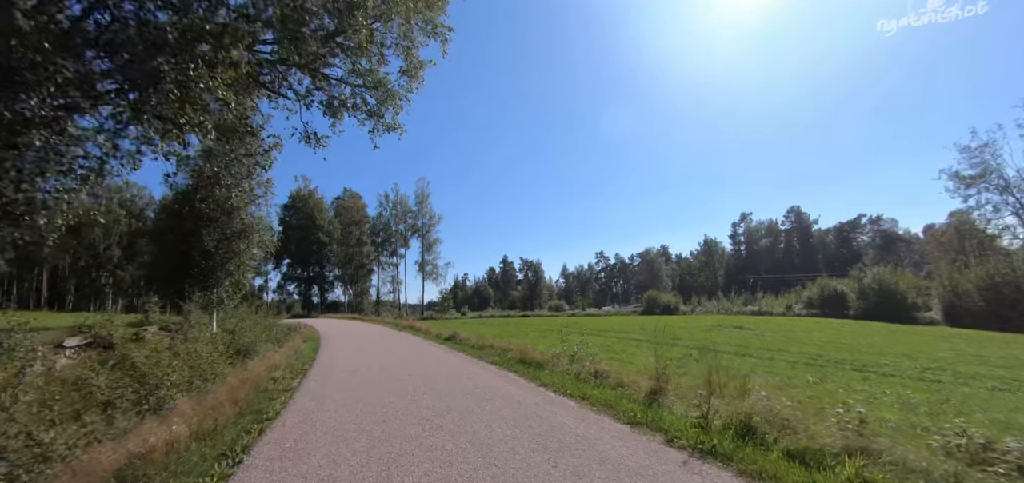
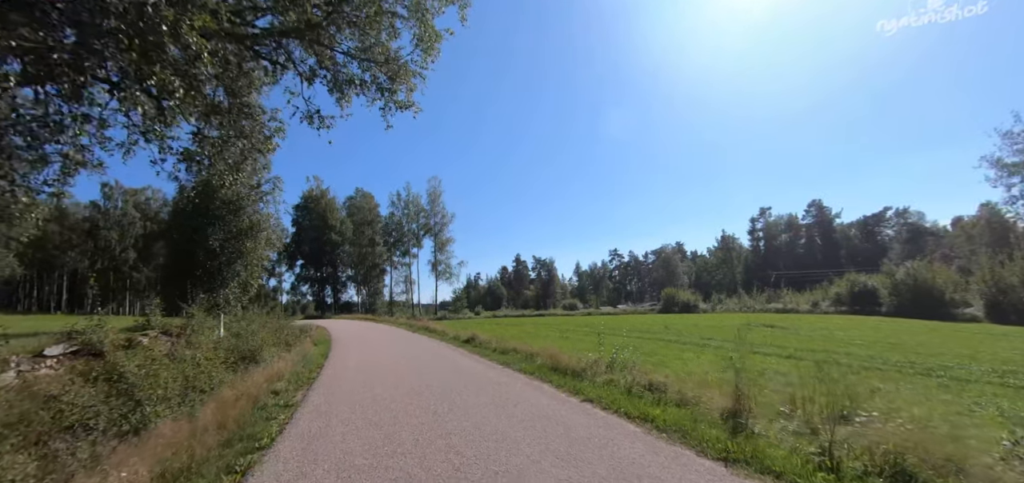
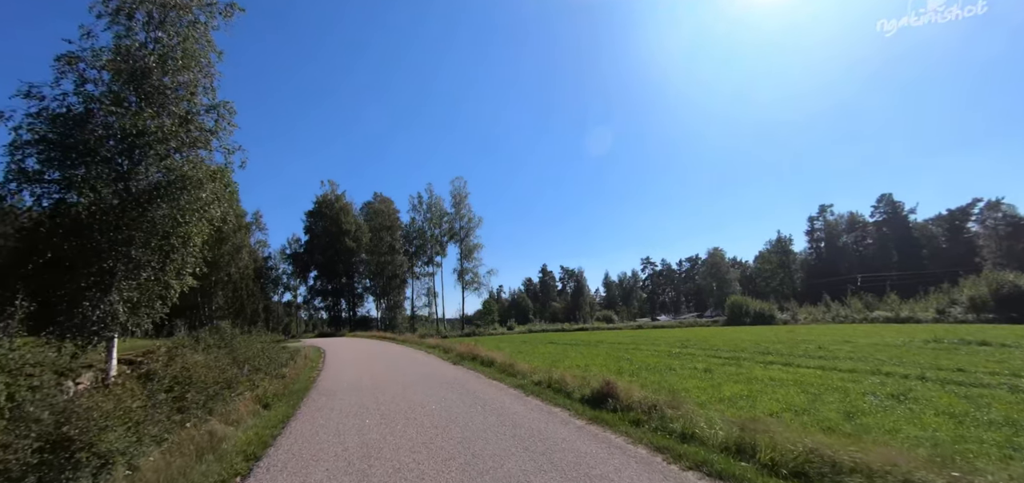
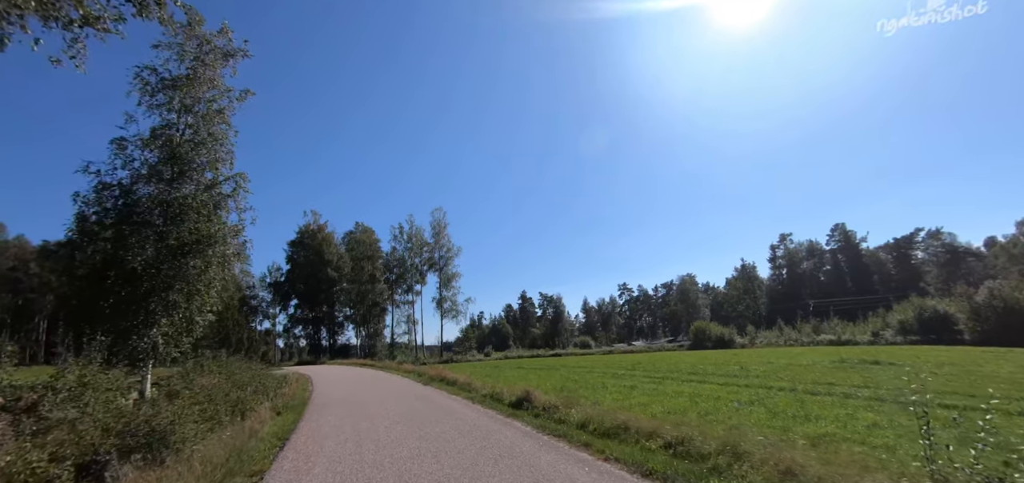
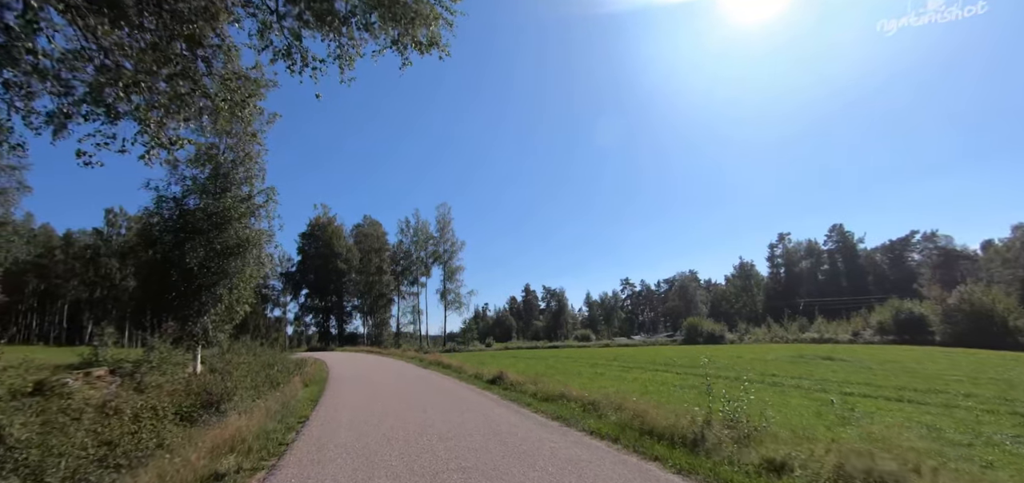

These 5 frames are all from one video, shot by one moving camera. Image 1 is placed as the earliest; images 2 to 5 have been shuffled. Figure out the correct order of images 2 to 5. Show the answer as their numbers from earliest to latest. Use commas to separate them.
2, 5, 4, 3
